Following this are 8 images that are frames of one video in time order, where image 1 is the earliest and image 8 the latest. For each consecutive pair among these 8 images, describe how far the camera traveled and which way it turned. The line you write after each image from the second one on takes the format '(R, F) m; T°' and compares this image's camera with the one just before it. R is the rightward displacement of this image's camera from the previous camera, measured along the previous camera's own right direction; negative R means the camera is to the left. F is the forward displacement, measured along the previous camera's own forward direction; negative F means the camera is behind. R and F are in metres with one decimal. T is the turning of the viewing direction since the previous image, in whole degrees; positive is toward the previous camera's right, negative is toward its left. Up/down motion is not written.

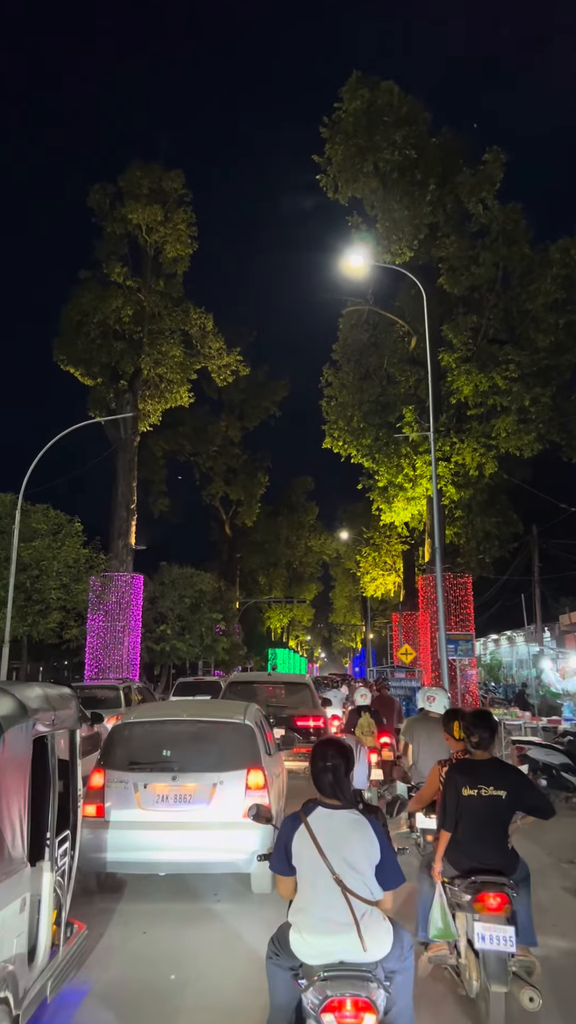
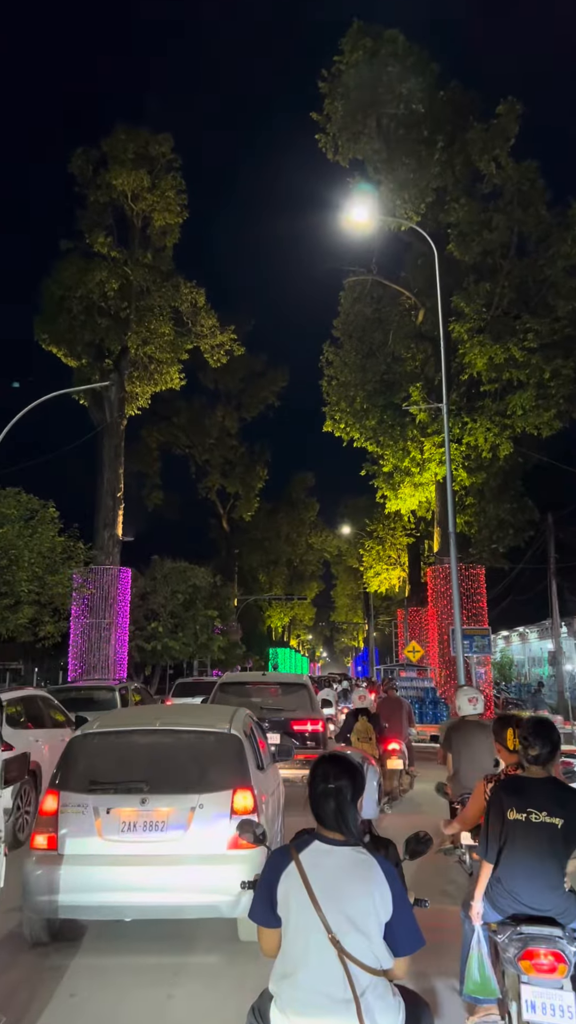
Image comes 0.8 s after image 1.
(+0.1, +1.9) m; 0°
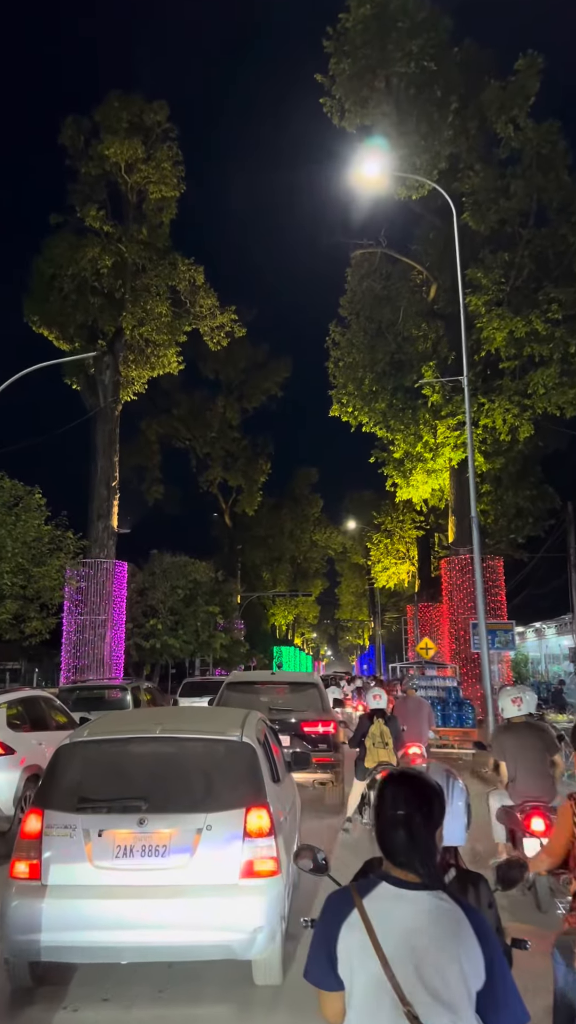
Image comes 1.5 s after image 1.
(-0.1, +1.4) m; 0°
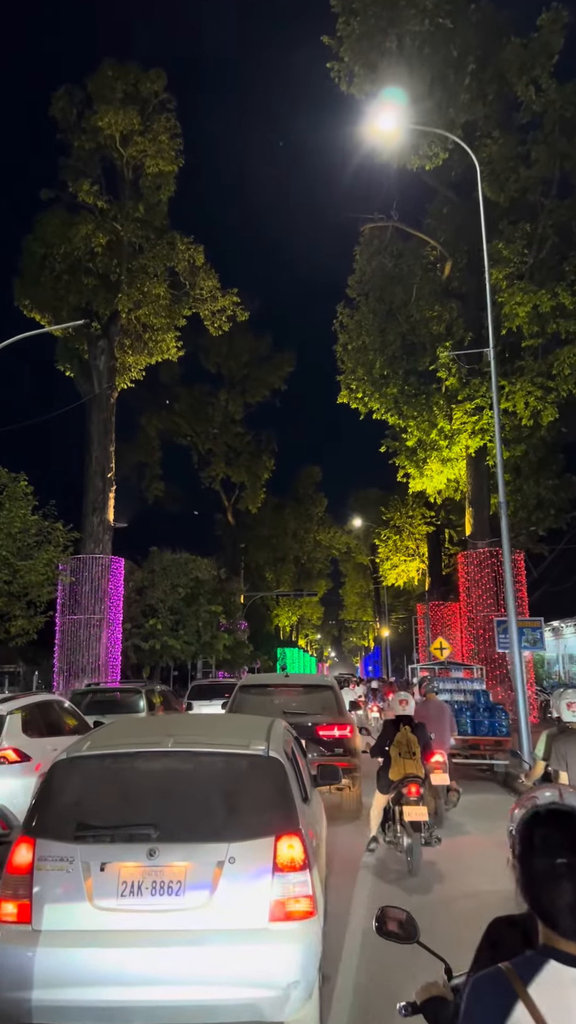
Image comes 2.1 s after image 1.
(-0.1, +1.4) m; 0°
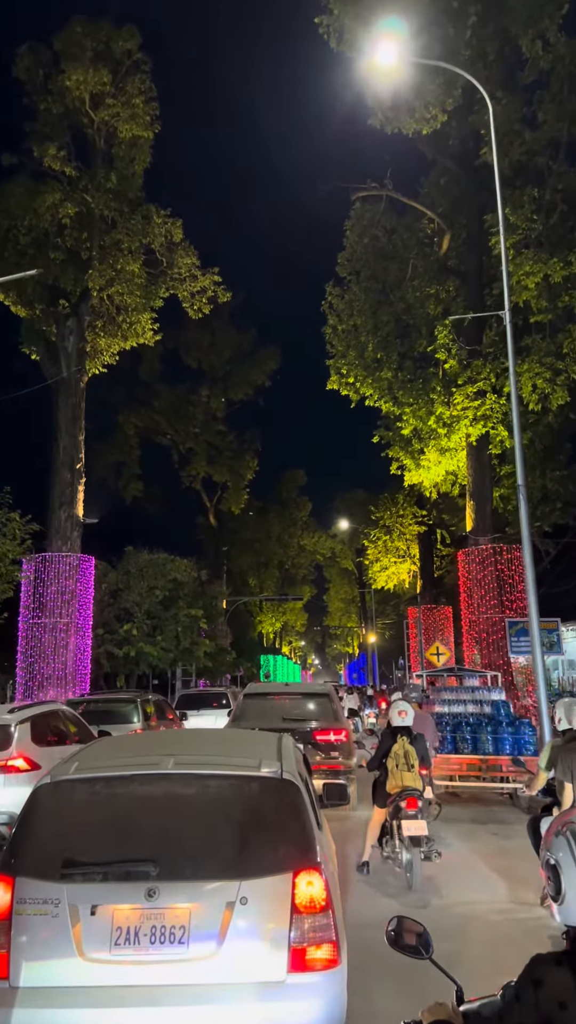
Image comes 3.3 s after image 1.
(-0.1, +1.8) m; +1°
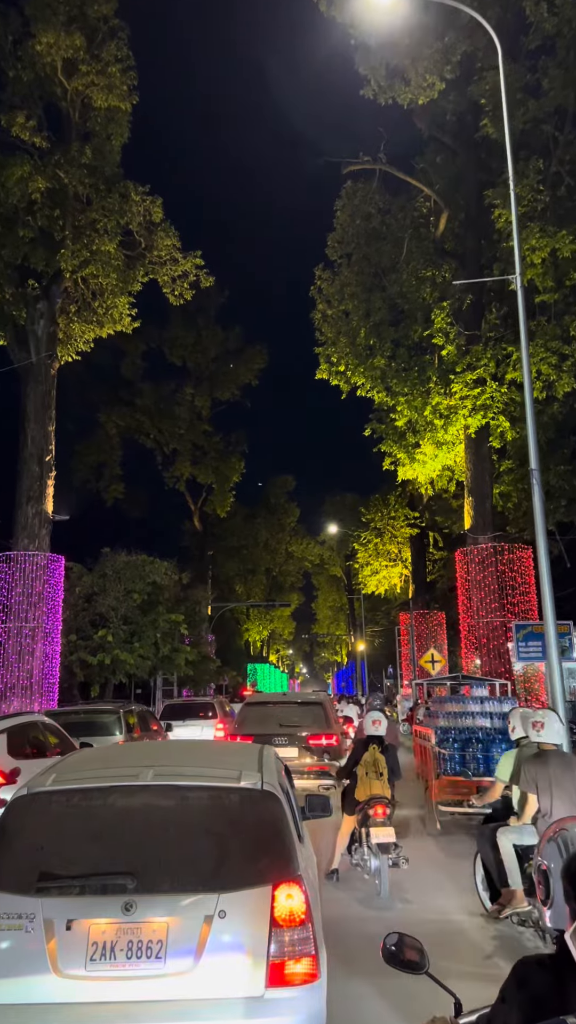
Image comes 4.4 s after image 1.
(+0.1, +1.4) m; +1°
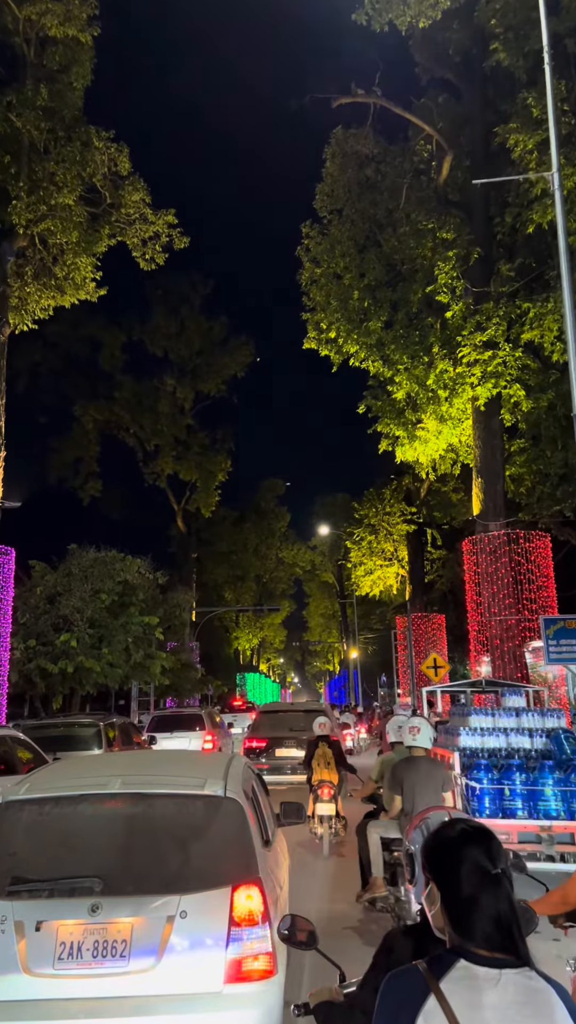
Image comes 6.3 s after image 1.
(+0.2, +2.4) m; +1°
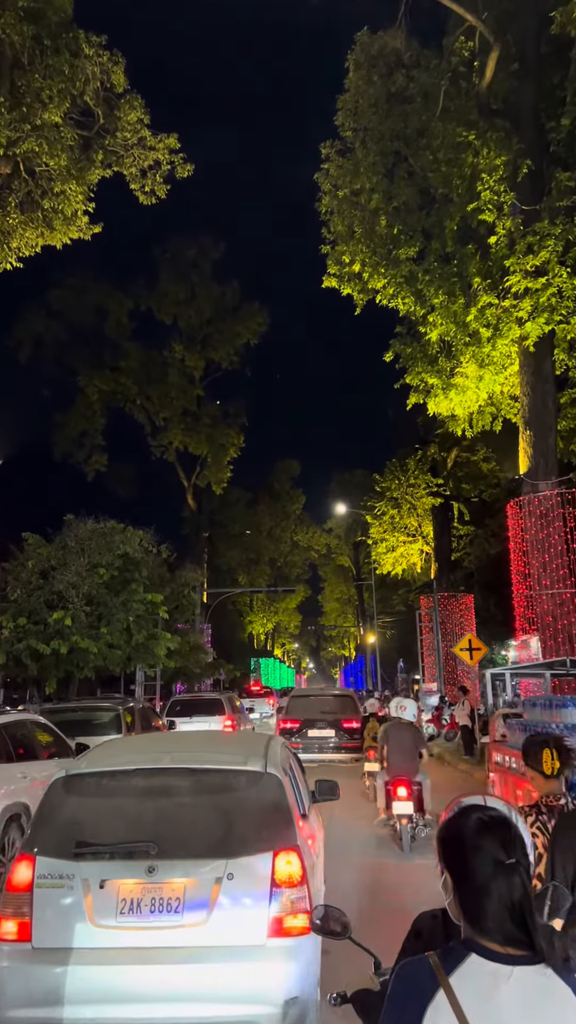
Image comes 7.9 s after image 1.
(-0.1, +2.2) m; -1°
